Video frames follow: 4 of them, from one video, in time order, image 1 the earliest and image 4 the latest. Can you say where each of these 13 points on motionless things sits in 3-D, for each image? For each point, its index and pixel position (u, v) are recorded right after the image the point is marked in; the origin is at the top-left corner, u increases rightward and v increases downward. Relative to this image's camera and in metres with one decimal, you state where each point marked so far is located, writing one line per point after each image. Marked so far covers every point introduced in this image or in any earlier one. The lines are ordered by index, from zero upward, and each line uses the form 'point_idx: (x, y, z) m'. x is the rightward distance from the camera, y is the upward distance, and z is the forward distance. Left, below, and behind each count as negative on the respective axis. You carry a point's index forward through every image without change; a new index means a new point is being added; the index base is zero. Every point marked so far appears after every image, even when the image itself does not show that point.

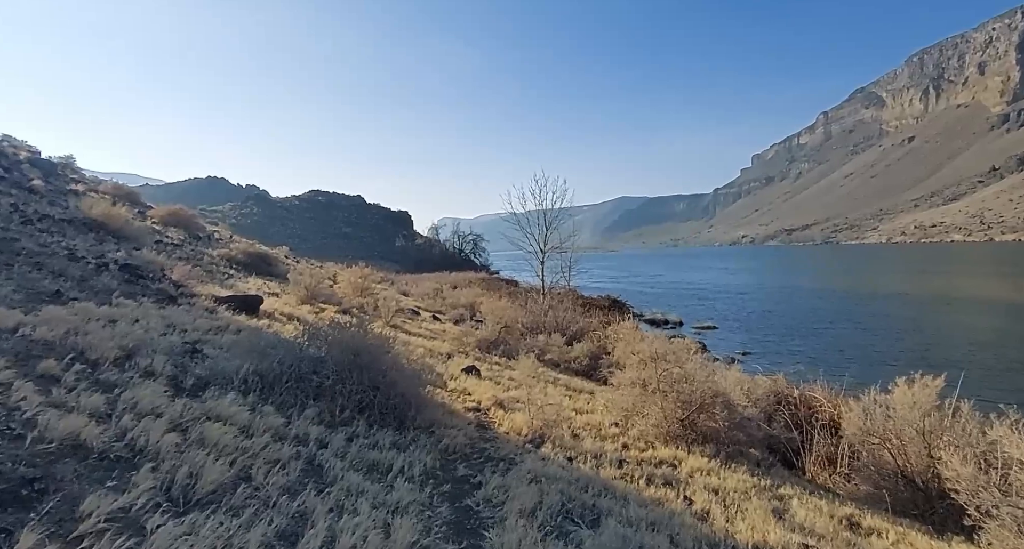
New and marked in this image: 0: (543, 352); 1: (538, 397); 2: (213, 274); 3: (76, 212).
0: (+1.0, -2.5, +15.1) m
1: (+0.5, -2.2, +8.9) m
2: (-10.0, +0.1, +16.4) m
3: (-15.4, +2.3, +17.3) m
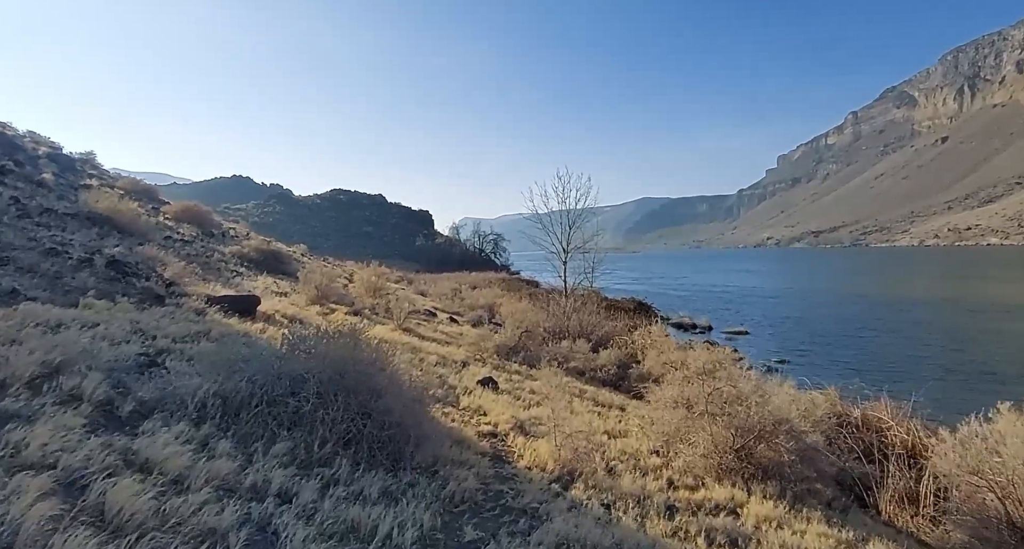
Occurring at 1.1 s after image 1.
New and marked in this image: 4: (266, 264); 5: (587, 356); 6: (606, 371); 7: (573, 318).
0: (+1.6, -2.5, +13.9) m
1: (+0.8, -2.2, +7.7) m
2: (-9.3, +0.1, +15.7) m
3: (-14.6, +2.4, +16.7) m
4: (-10.0, +0.4, +19.8) m
5: (+2.2, -2.4, +14.3) m
6: (+2.6, -2.7, +13.6) m
7: (+2.1, -1.5, +17.2) m
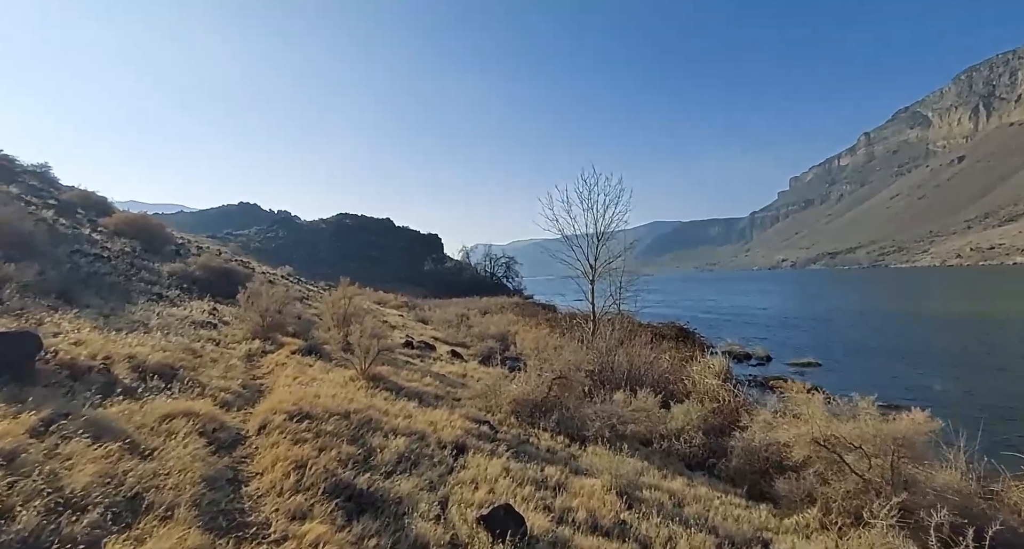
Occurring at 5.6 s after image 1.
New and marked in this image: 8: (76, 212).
0: (+2.1, -2.8, +8.9) m
1: (+1.2, -2.2, +2.8) m
2: (-8.8, -0.4, +11.1) m
3: (-14.1, +1.7, +12.4) m
4: (-9.4, -0.4, +15.2) m
5: (+2.7, -2.7, +9.3) m
6: (+3.1, -3.0, +8.6) m
7: (+2.7, -1.9, +12.2) m
8: (-15.2, +2.0, +17.0) m
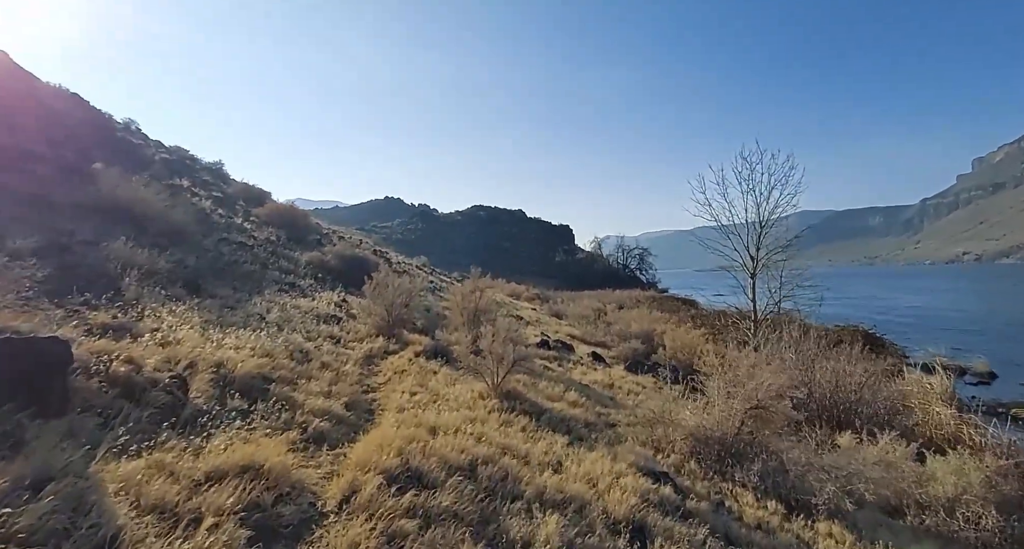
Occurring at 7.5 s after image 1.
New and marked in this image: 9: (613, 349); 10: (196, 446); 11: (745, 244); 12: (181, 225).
0: (+4.4, -2.6, +5.9) m
1: (+2.0, -2.2, +0.2) m
2: (-5.6, -0.2, +10.7) m
3: (-10.4, +2.0, +13.3) m
4: (-5.1, 0.0, +14.9) m
5: (+5.1, -2.6, +6.1) m
6: (+5.3, -2.9, +5.3) m
7: (+5.9, -1.8, +8.9) m
8: (-10.2, +2.4, +18.0) m
9: (+3.2, -2.4, +15.3) m
10: (-2.2, -1.2, +3.4) m
11: (+8.4, +1.2, +16.9) m
12: (-8.1, +1.1, +12.2) m
